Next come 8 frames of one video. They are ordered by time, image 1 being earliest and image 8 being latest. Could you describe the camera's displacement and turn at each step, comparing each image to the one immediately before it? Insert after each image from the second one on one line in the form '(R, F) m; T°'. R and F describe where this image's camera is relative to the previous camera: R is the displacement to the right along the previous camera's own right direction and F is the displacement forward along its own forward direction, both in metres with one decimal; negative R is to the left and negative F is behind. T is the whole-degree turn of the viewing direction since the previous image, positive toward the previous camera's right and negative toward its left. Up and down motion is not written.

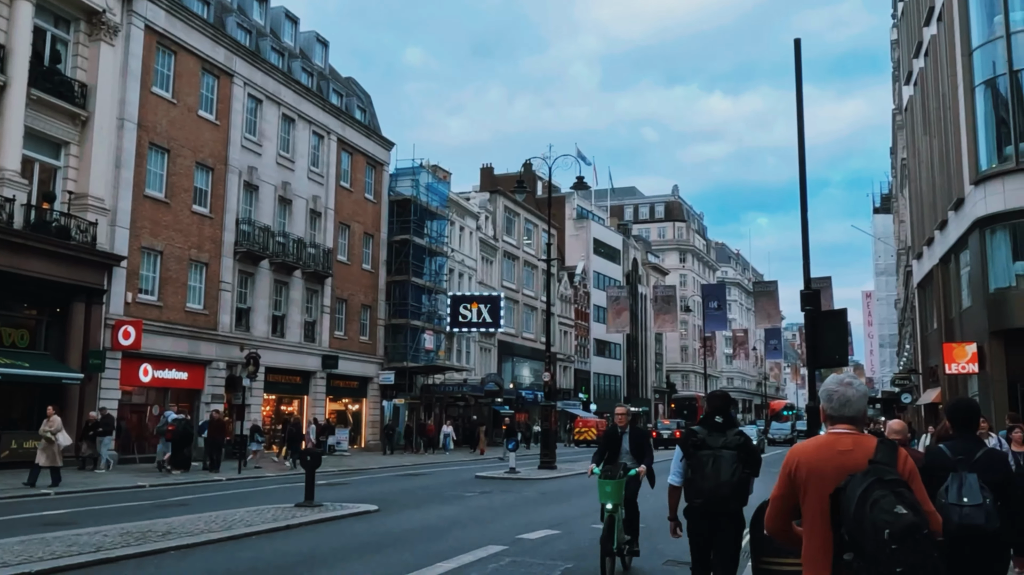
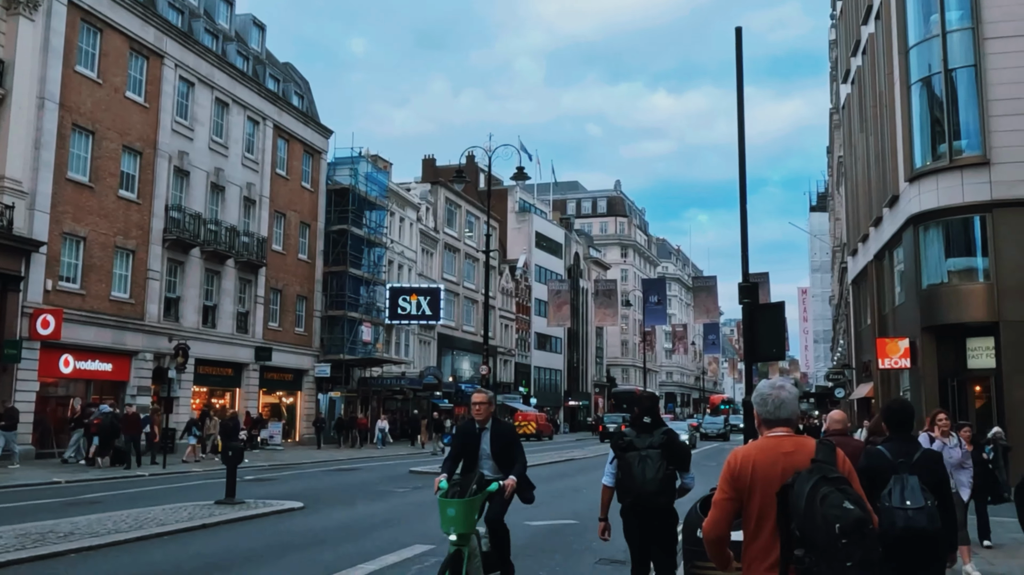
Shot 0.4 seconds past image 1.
(+0.1, +0.4) m; +4°
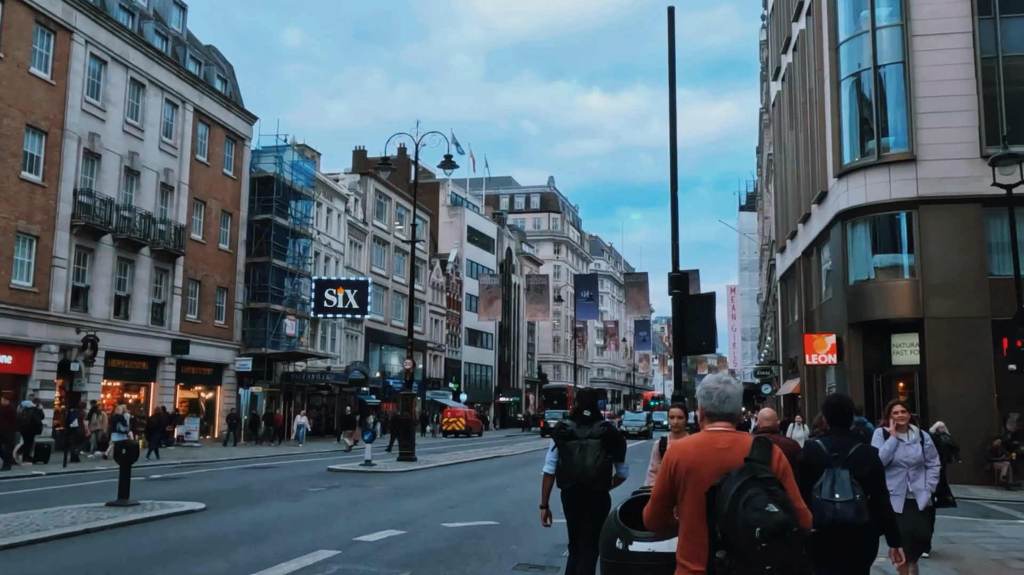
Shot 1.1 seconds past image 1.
(+0.2, +0.7) m; +4°
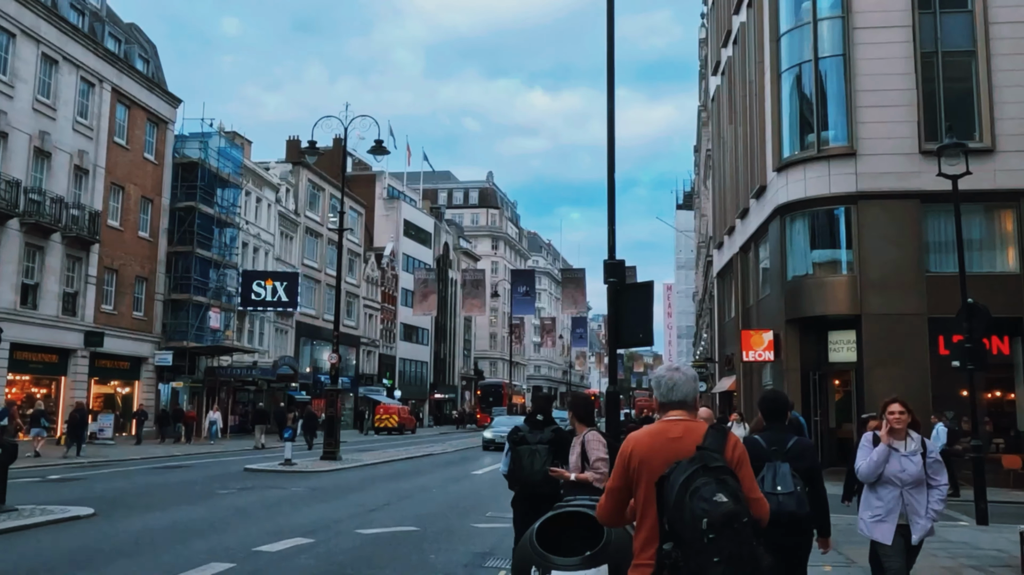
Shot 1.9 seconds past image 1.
(+0.2, +1.0) m; +4°
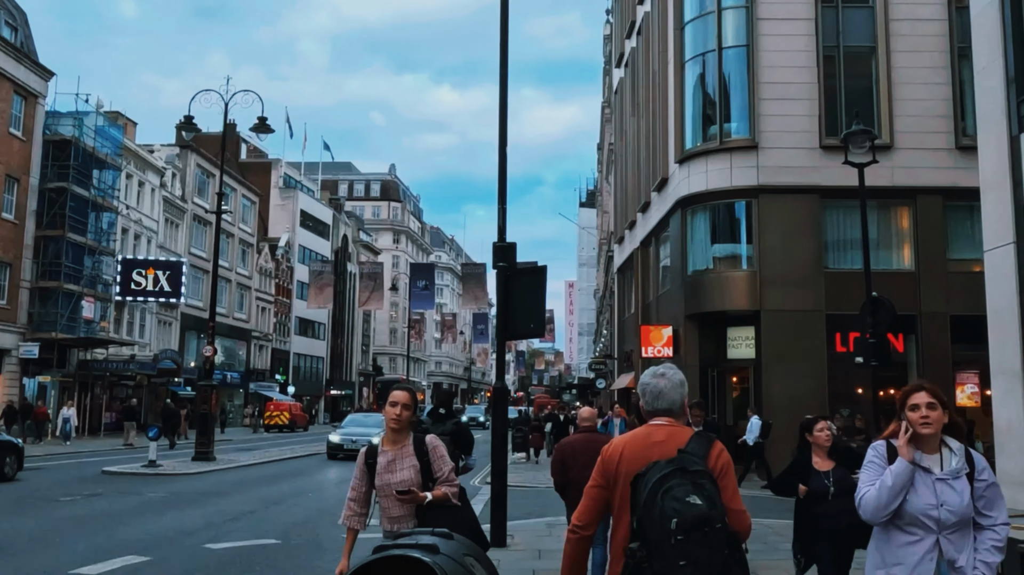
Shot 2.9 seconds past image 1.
(+0.3, +1.2) m; +6°
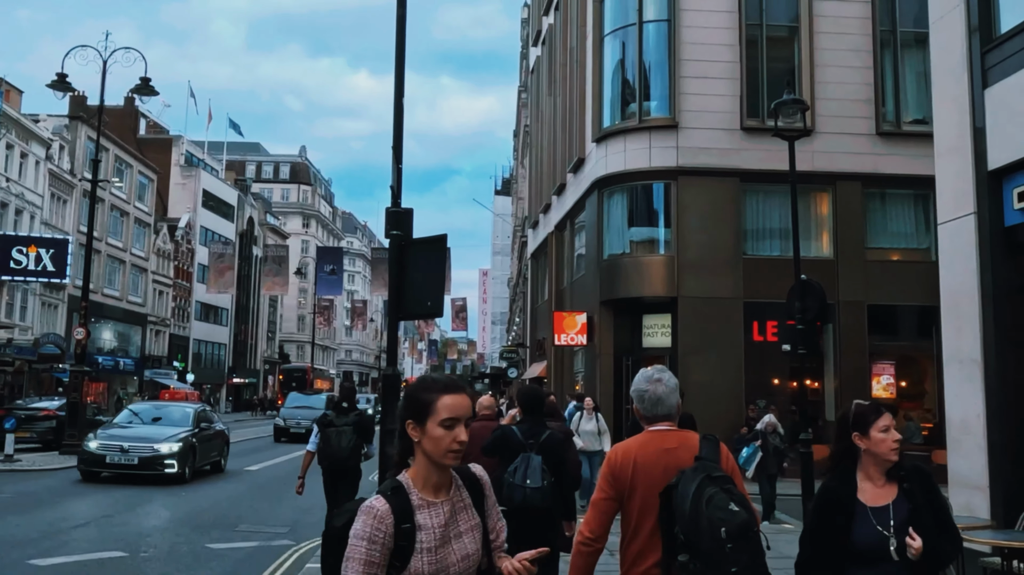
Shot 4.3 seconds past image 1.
(+0.2, +1.4) m; +5°
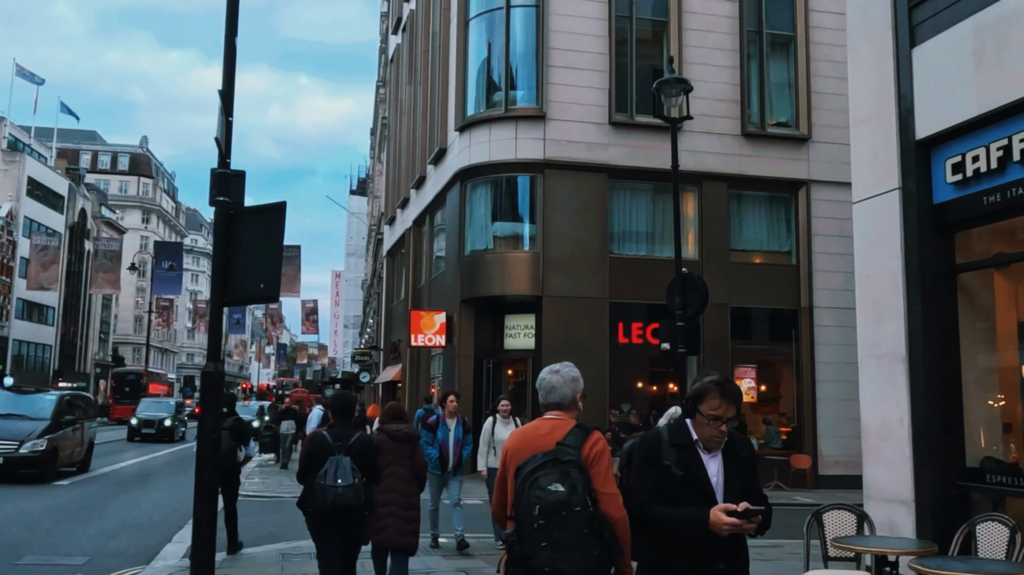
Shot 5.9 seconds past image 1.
(0.0, +1.4) m; +9°
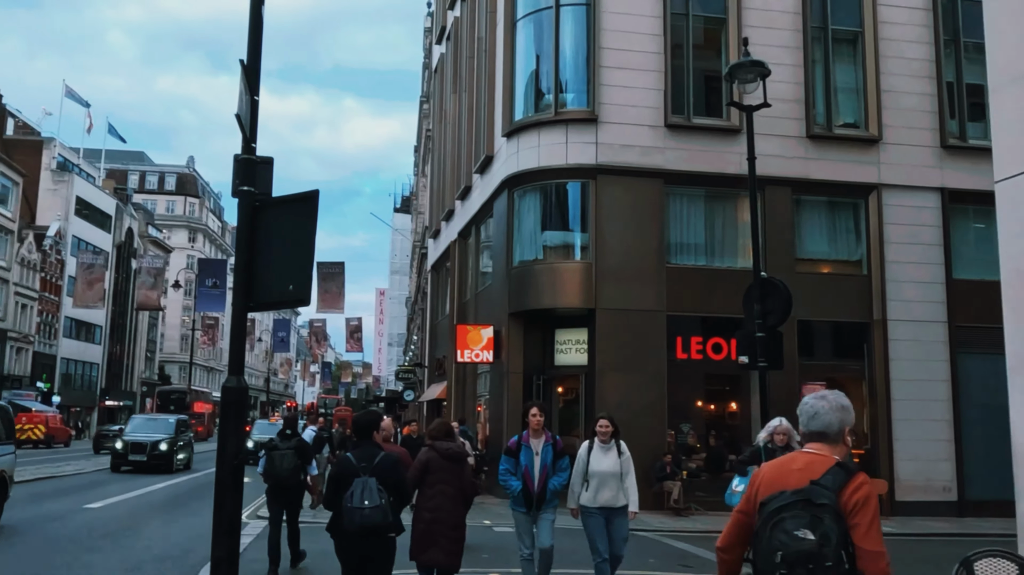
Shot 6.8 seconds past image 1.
(-0.2, +1.1) m; -3°
